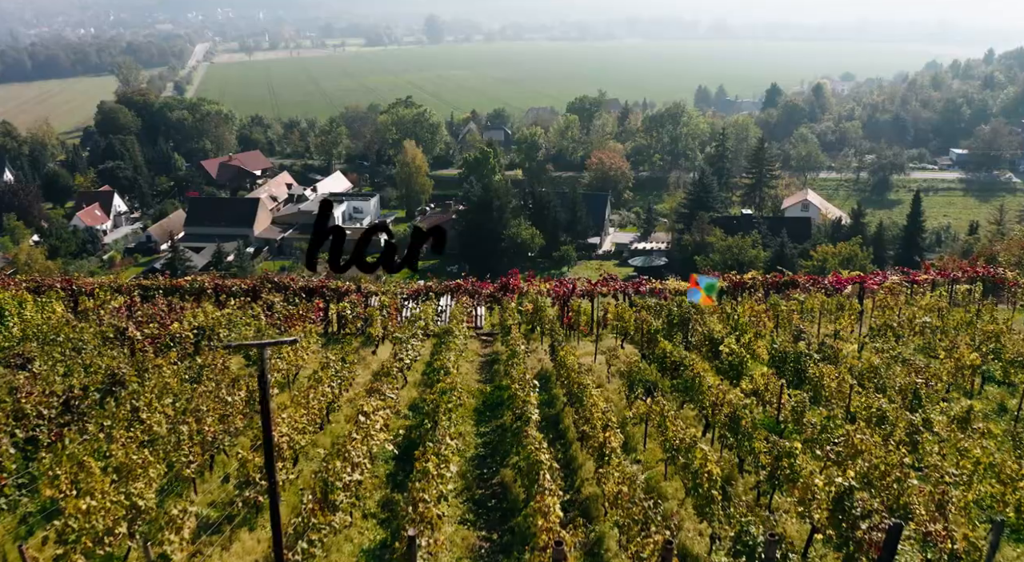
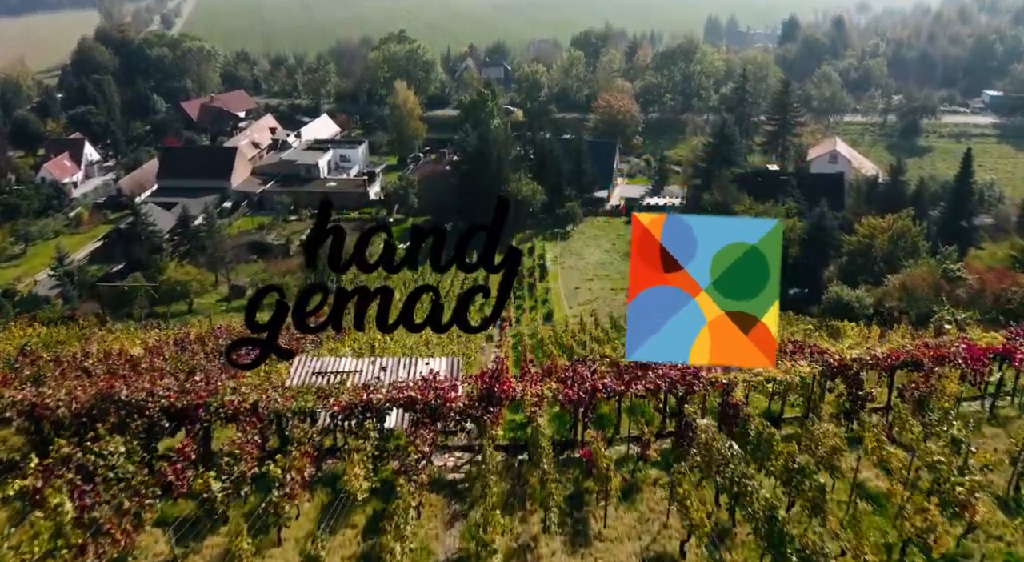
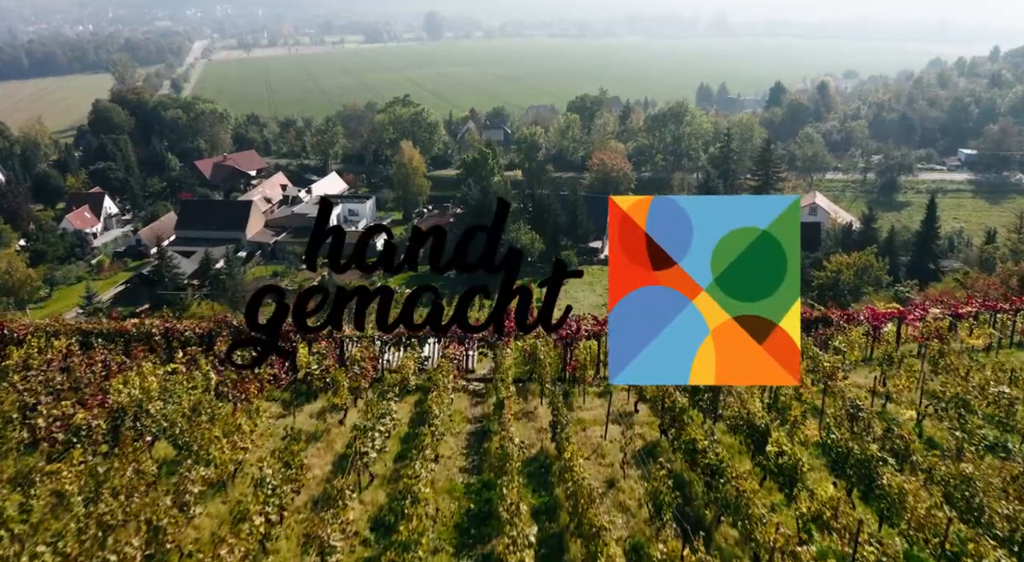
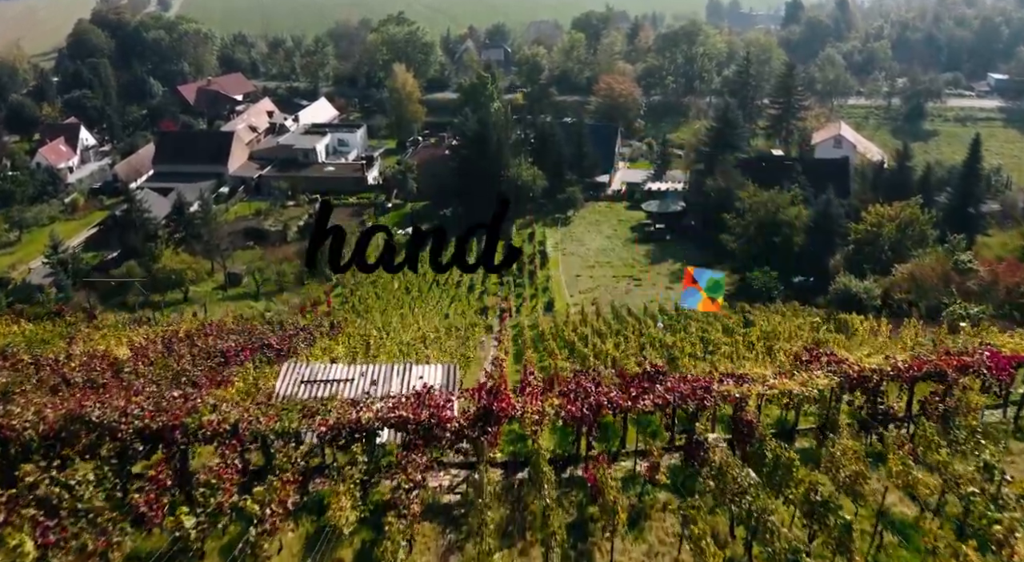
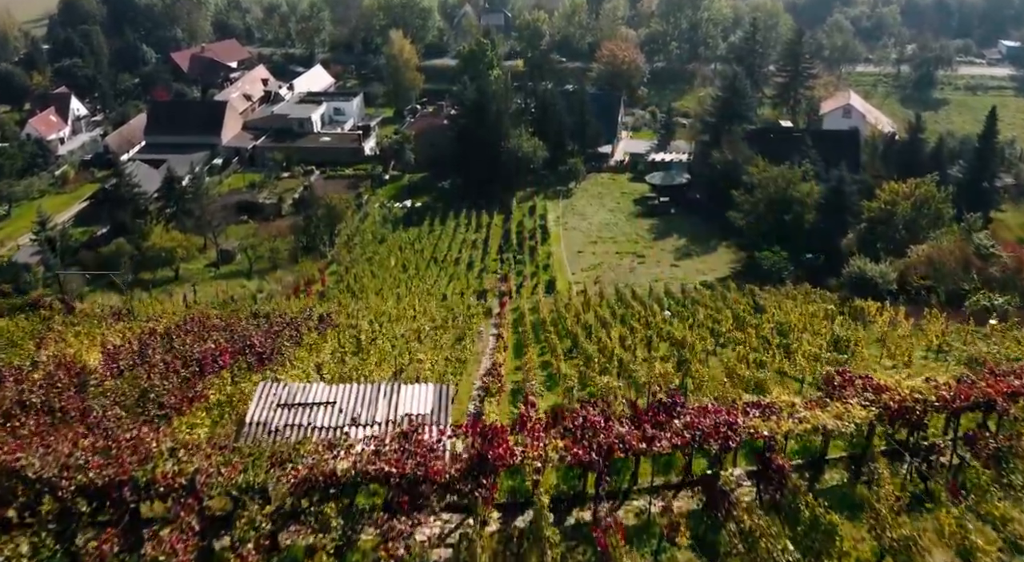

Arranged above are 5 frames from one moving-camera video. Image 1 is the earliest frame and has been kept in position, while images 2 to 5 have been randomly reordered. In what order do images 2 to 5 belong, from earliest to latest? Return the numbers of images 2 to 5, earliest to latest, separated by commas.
3, 2, 4, 5
